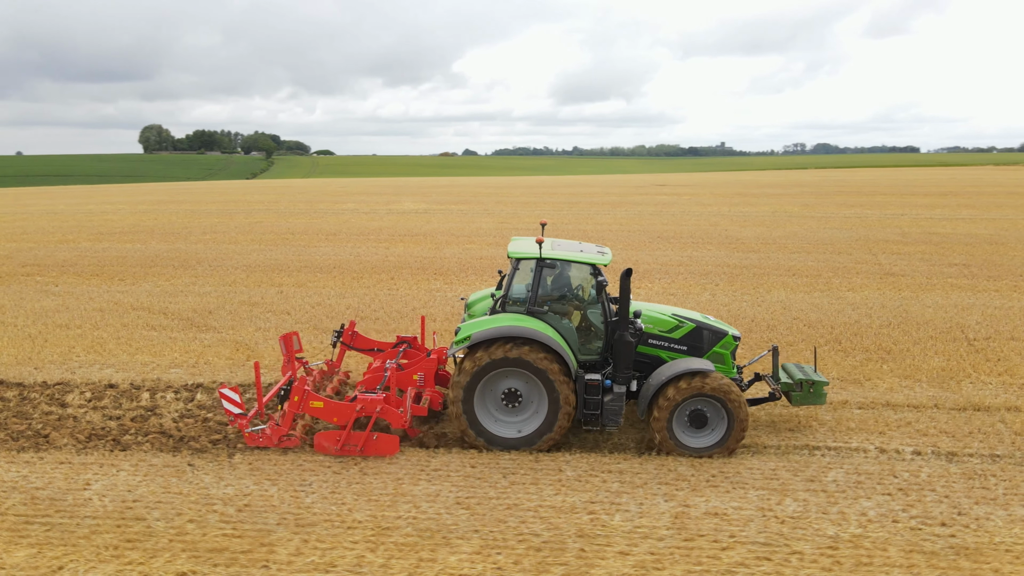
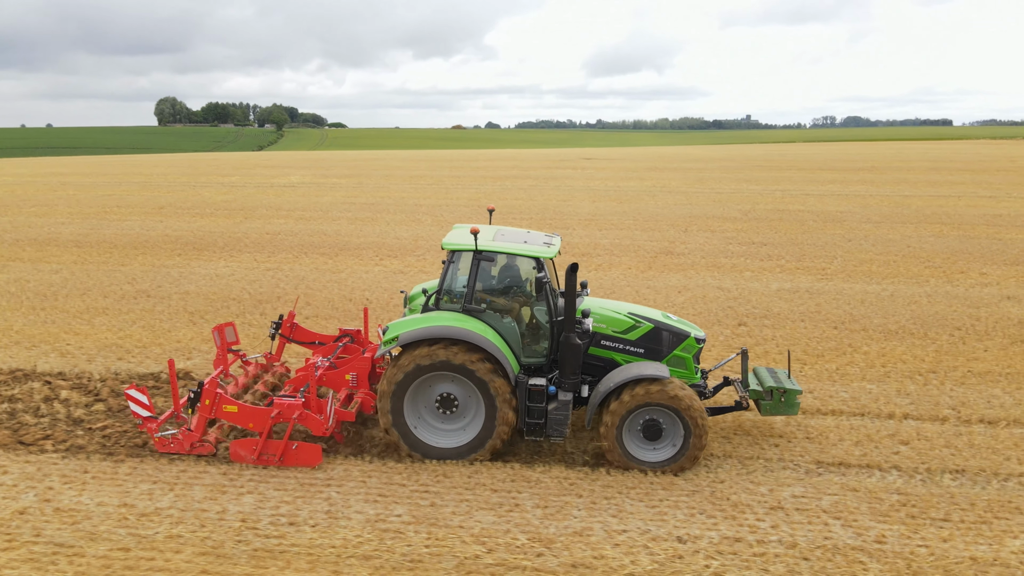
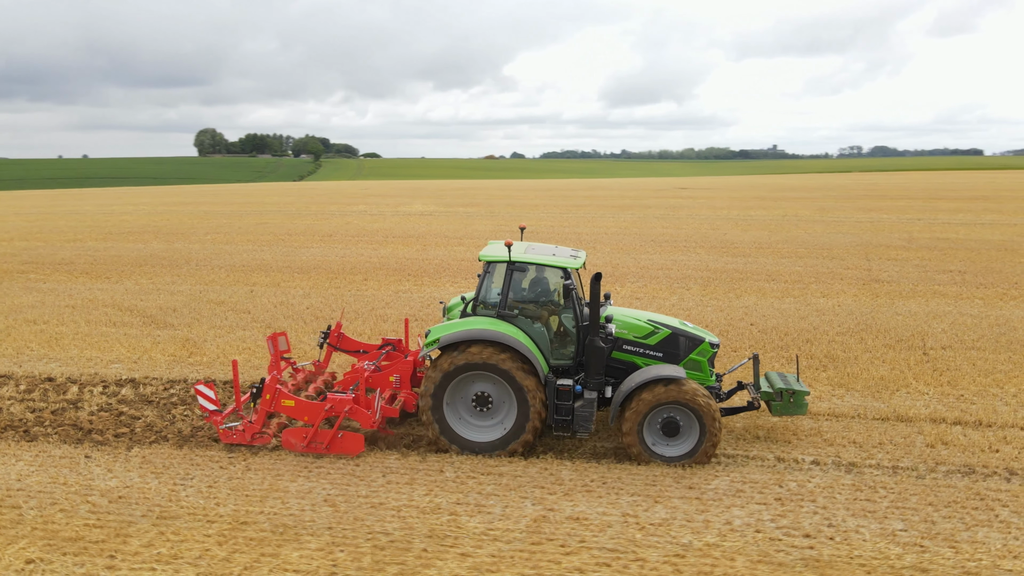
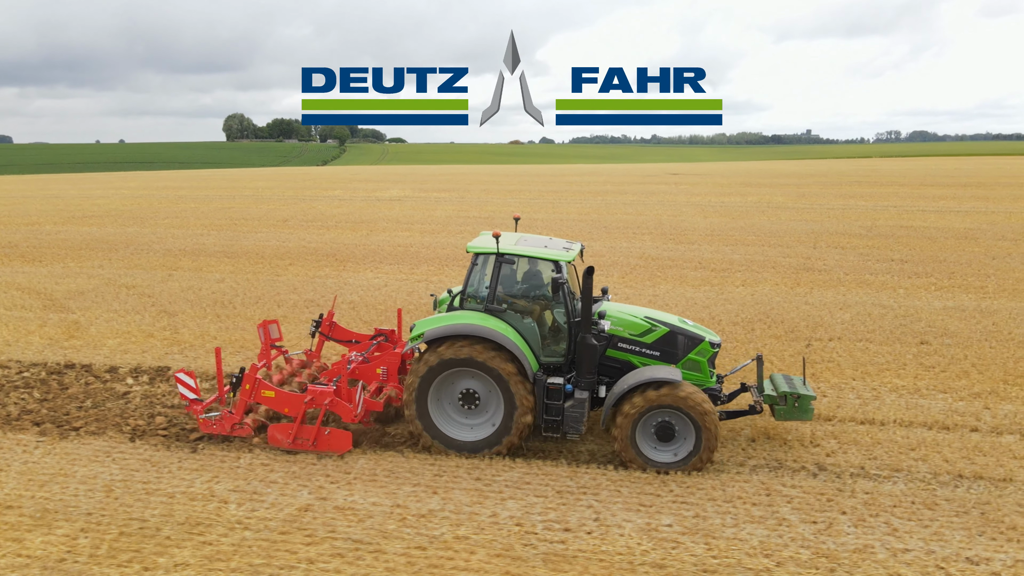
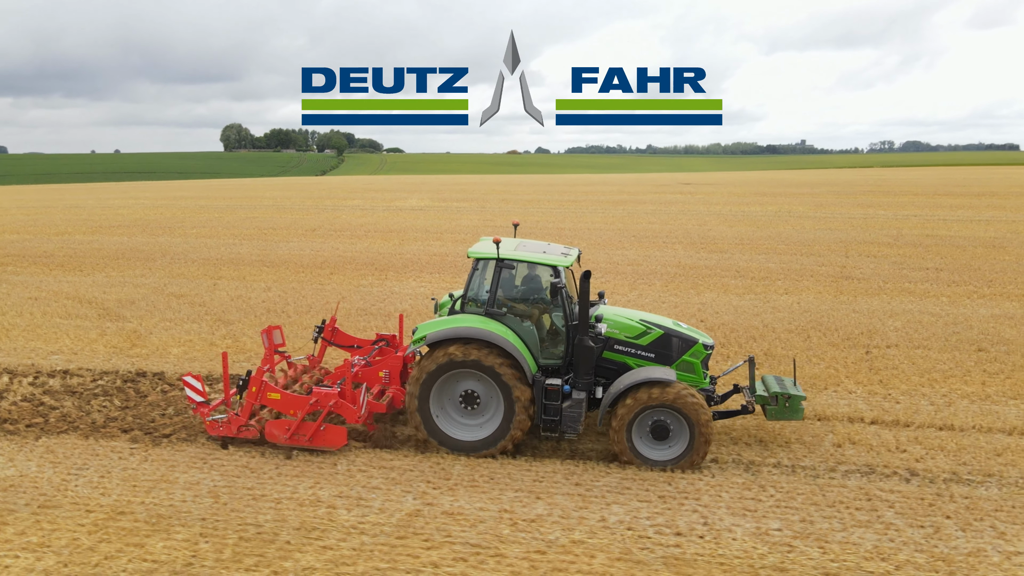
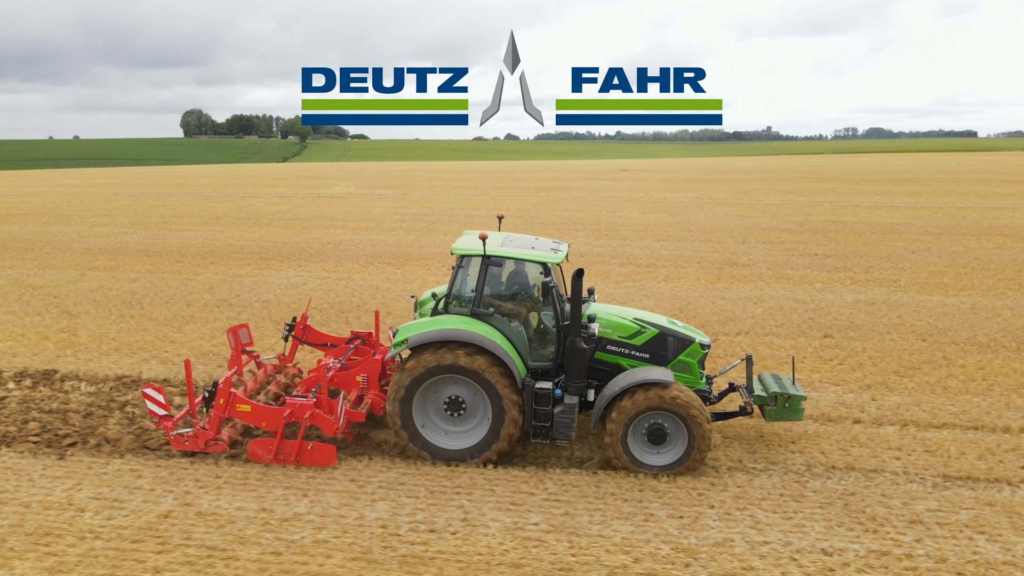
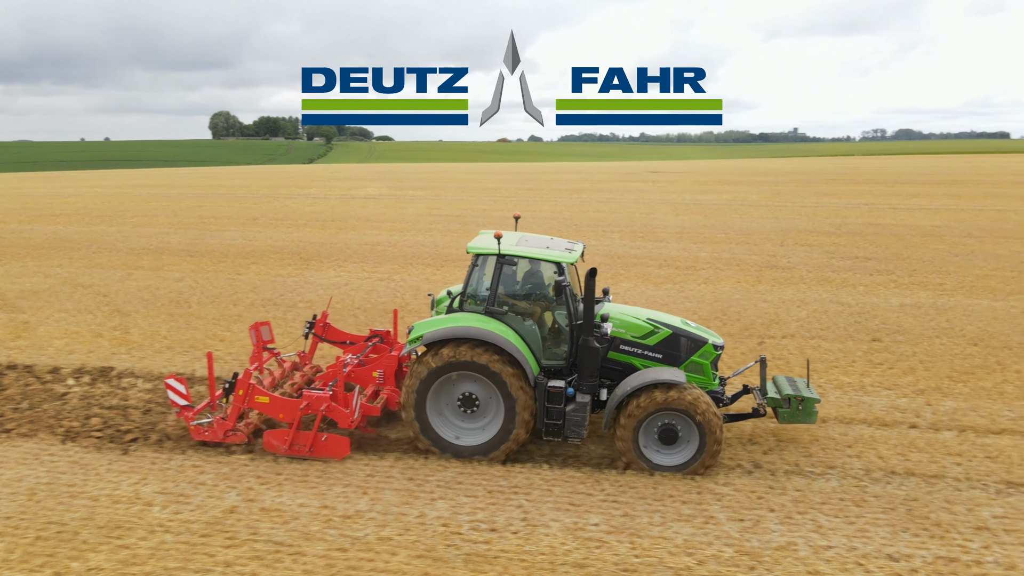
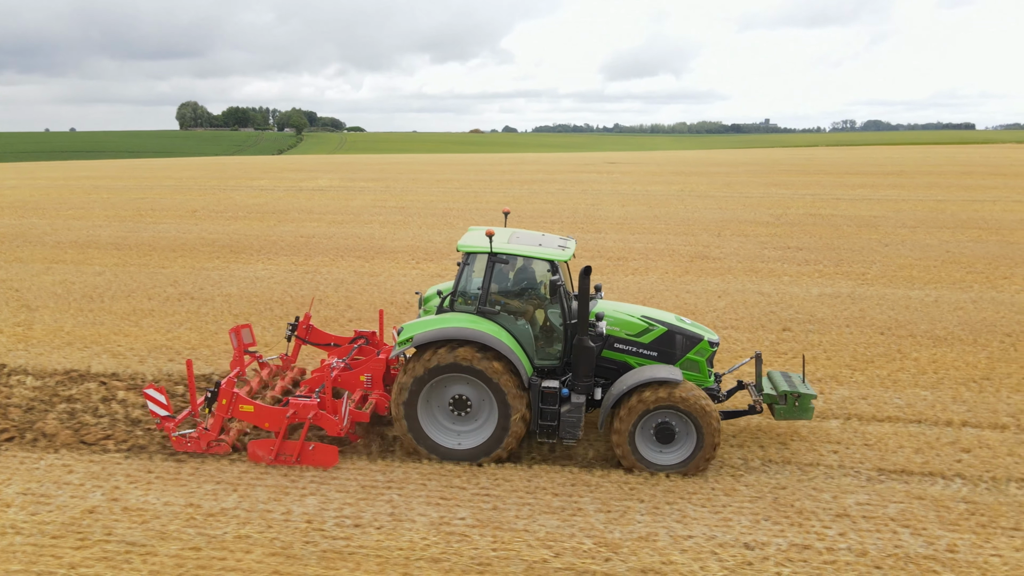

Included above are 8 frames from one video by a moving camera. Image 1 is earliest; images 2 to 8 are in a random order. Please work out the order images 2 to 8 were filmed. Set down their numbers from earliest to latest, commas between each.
3, 5, 4, 7, 6, 8, 2
